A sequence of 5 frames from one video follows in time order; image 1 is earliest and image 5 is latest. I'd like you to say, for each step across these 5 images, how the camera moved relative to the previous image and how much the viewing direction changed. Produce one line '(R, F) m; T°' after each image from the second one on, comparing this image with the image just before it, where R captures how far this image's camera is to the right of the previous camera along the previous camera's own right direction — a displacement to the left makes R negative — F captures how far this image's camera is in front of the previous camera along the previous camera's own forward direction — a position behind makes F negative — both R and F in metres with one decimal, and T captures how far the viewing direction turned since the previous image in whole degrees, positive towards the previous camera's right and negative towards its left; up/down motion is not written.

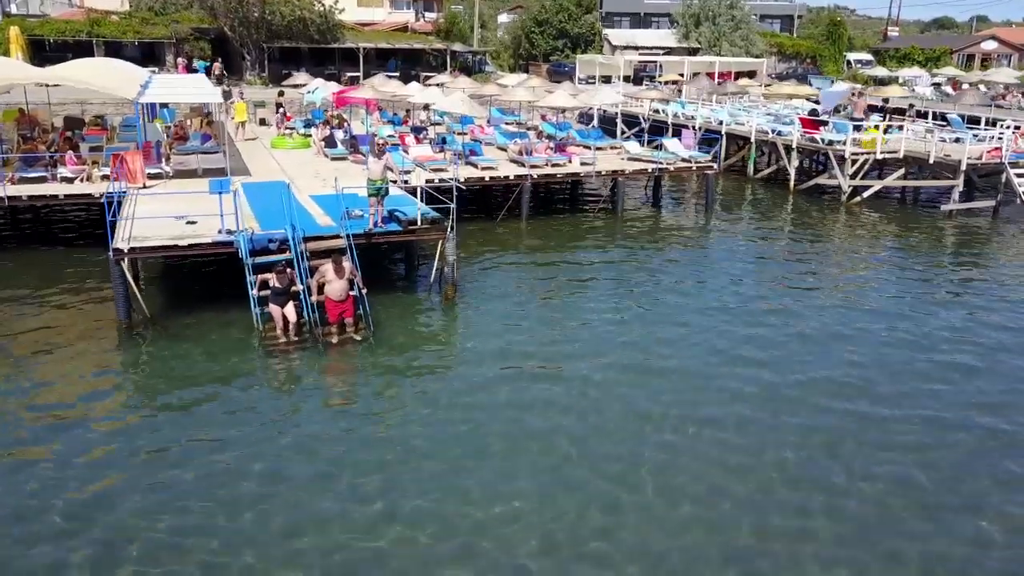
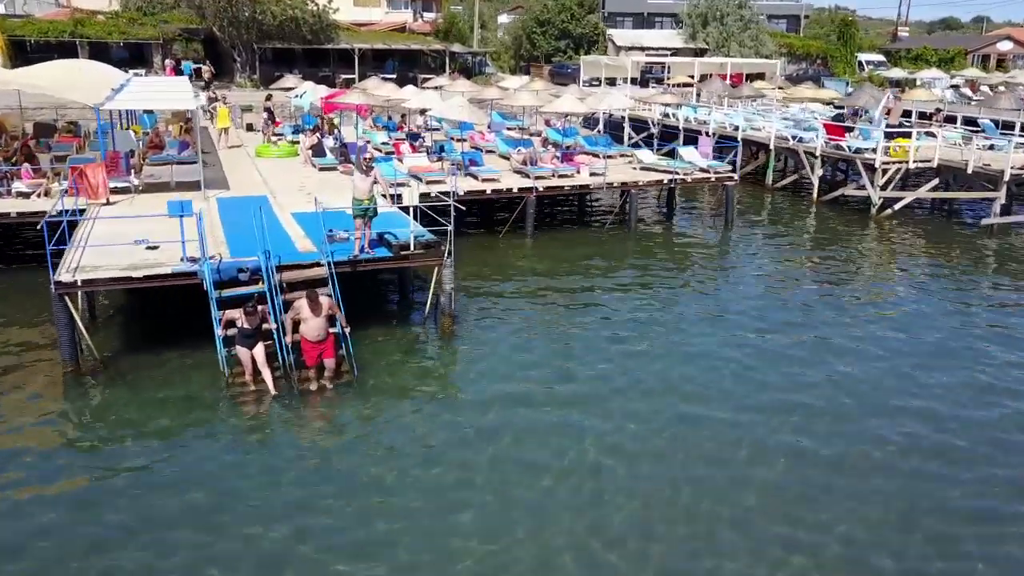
(-0.1, +2.0) m; 0°
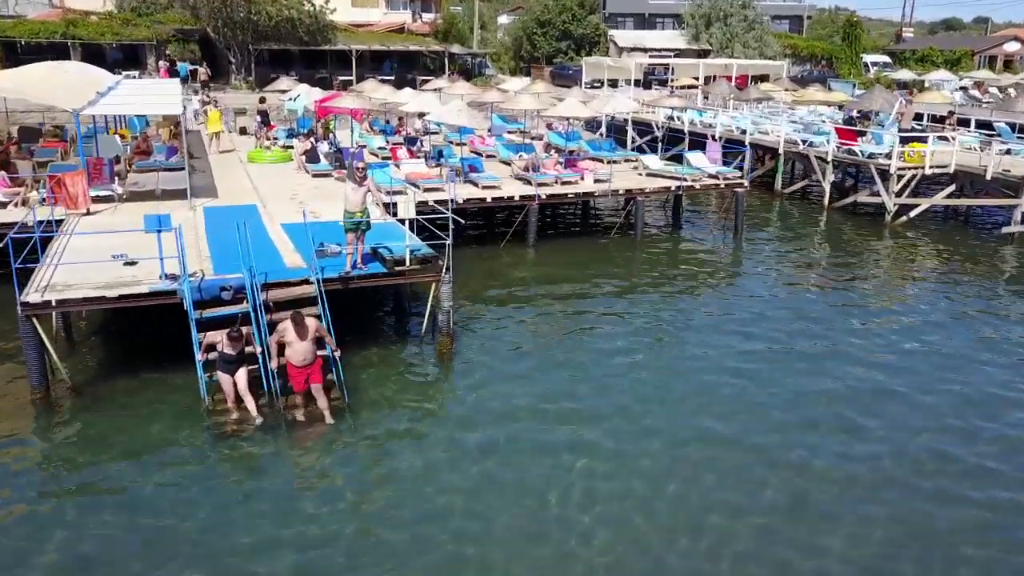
(0.0, +0.9) m; 0°
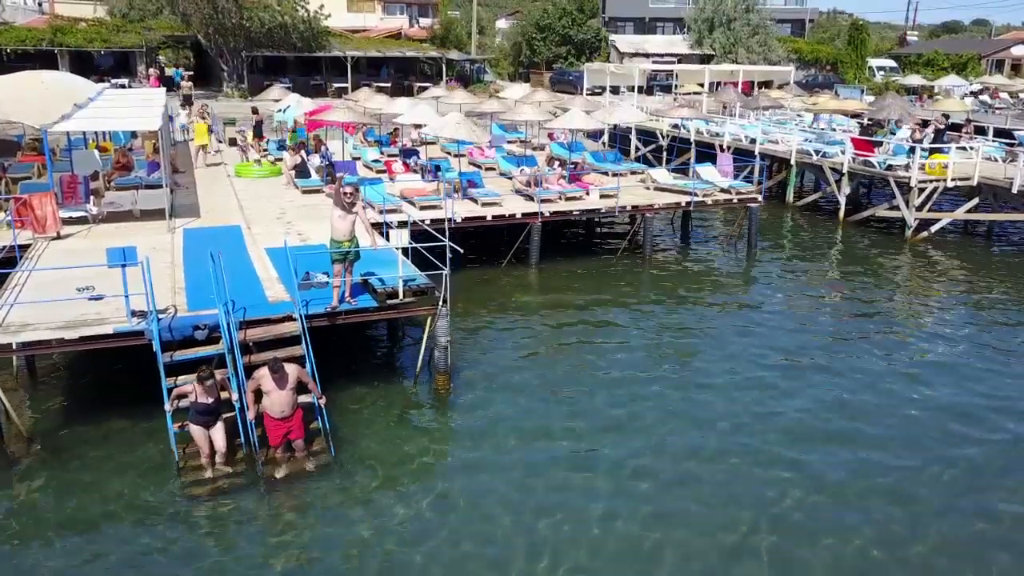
(-0.1, +1.2) m; 0°
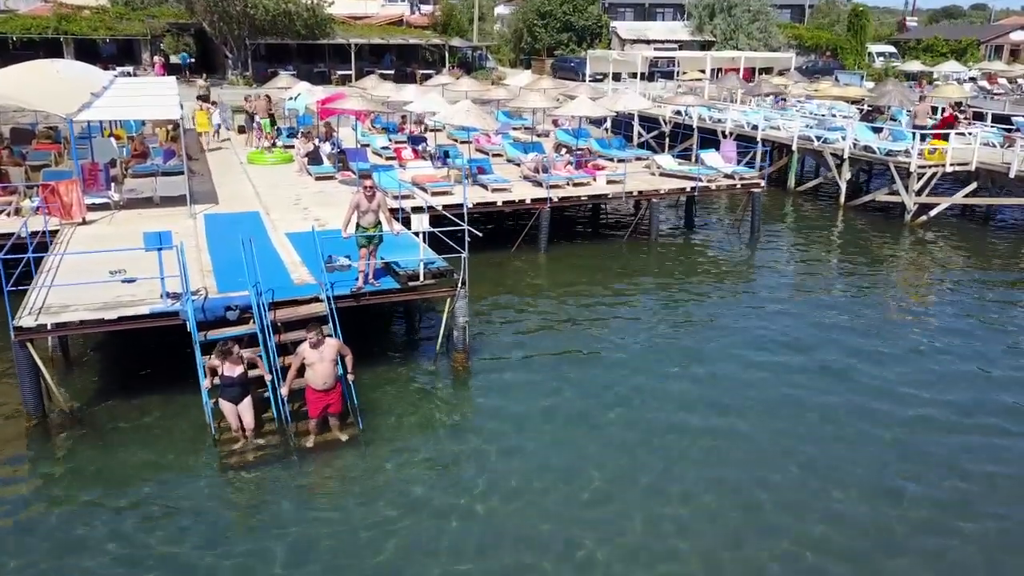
(-0.3, -0.5) m; 0°
